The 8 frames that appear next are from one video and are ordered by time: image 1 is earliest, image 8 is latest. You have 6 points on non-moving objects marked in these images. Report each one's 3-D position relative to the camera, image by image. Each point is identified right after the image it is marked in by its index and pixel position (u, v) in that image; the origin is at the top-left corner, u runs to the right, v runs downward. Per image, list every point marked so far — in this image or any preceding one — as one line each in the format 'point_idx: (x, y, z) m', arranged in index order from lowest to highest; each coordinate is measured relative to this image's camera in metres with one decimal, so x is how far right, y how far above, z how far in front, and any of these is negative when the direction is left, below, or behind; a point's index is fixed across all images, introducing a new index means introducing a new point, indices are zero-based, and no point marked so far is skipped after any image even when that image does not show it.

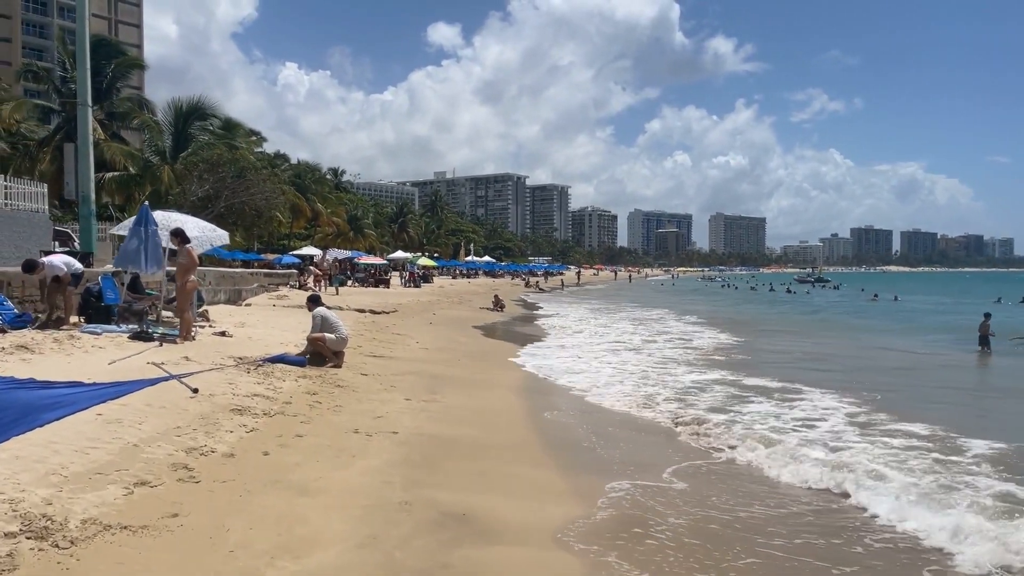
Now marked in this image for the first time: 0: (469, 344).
0: (-1.0, -1.3, +18.3) m
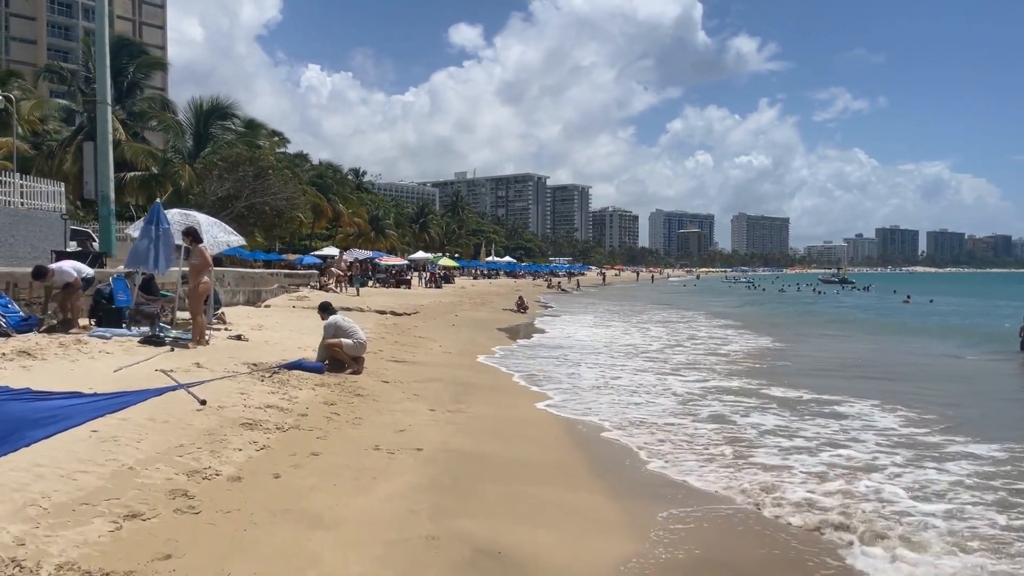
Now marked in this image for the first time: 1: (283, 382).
0: (-0.3, -1.4, +17.6) m
1: (-2.7, -1.1, +8.8) m
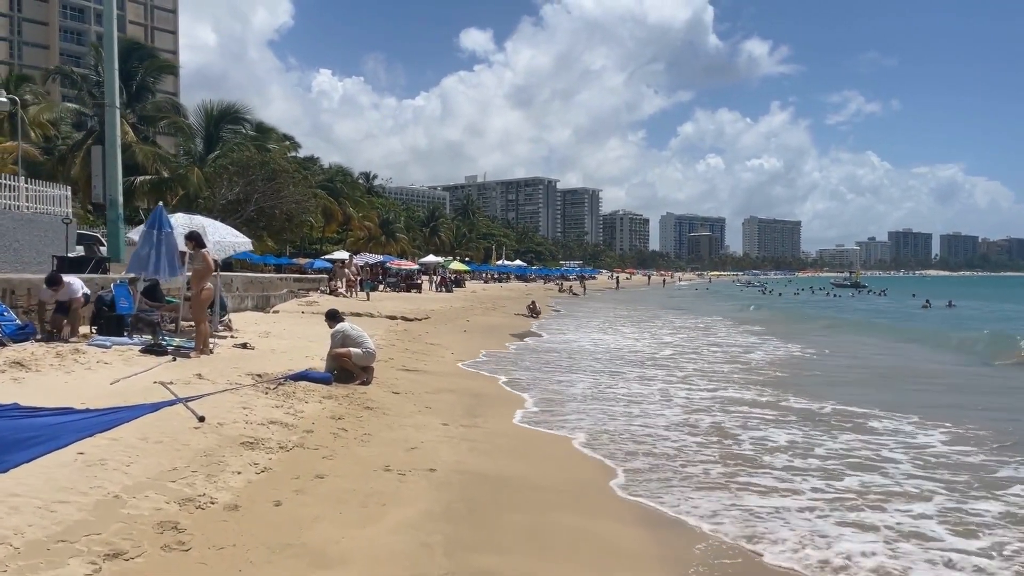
0: (0.0, -1.5, +17.1) m
1: (-2.5, -1.2, +8.4) m
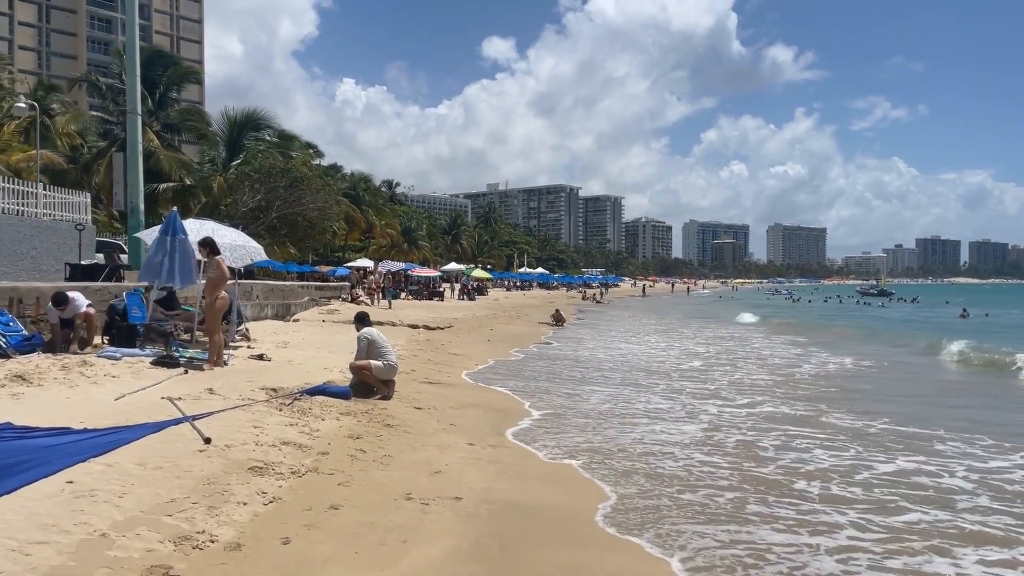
0: (+0.5, -1.7, +16.5) m
1: (-2.1, -1.3, +7.8) m
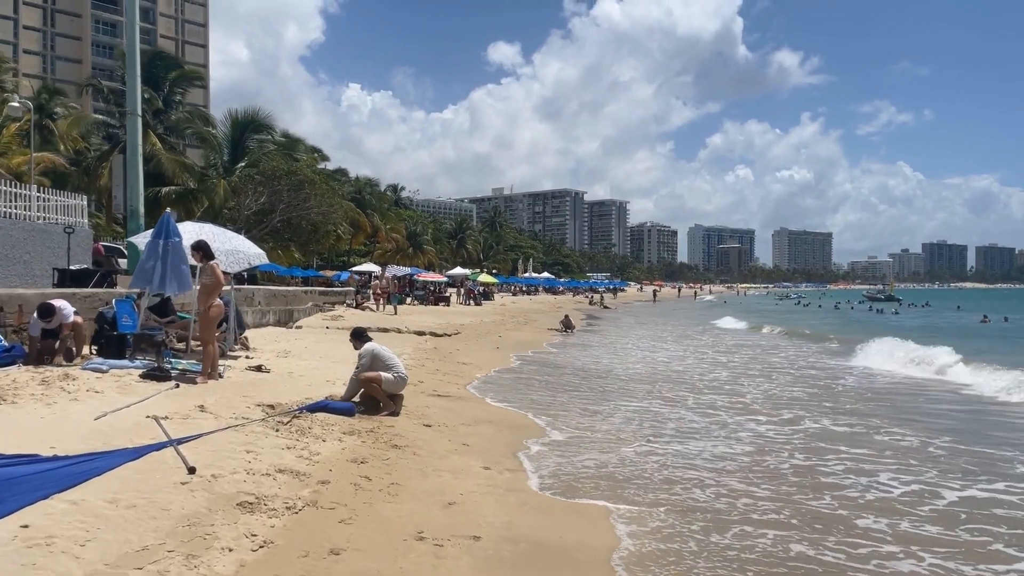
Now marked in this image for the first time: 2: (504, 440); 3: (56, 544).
0: (+0.8, -1.8, +15.8) m
1: (-2.0, -1.3, +7.1) m
2: (-0.1, -1.7, +8.3) m
3: (-2.3, -1.3, +3.8) m
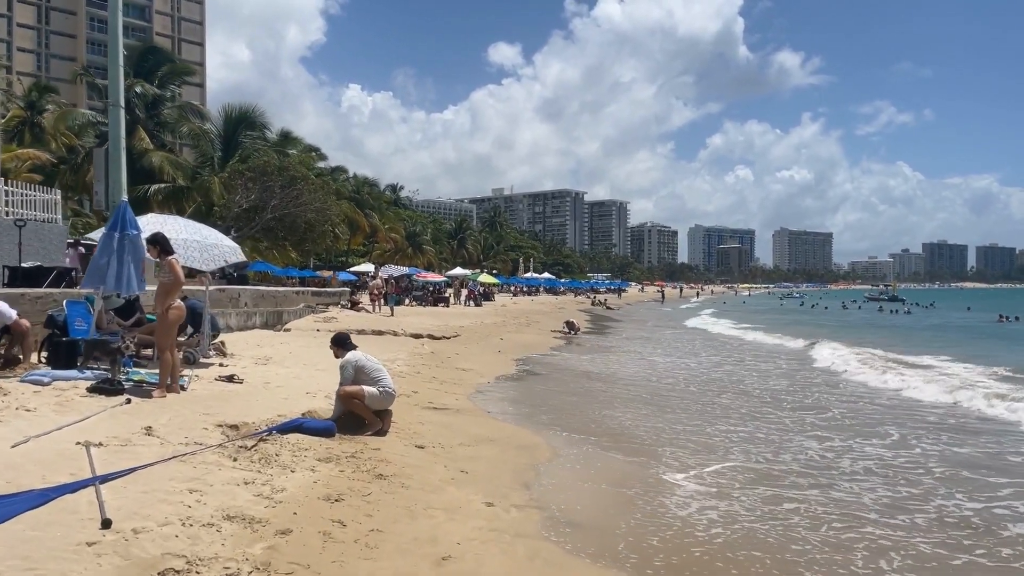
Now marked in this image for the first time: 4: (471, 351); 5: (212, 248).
0: (+0.8, -1.8, +14.6) m
1: (-1.9, -1.3, +5.9) m
2: (0.0, -1.6, +7.1) m
3: (-2.2, -1.3, +2.6) m
4: (-1.0, -1.5, +18.3) m
5: (-4.1, +0.5, +10.5) m
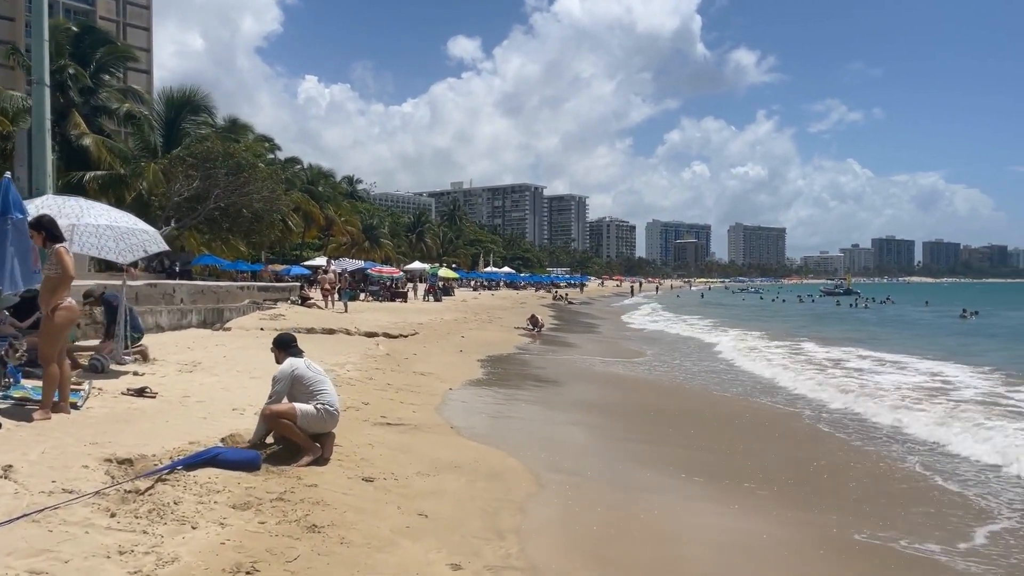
0: (+0.2, -1.7, +13.3) m
1: (-2.1, -1.3, +4.5) m
2: (-0.3, -1.6, +5.8) m
3: (-2.2, -1.3, +1.2) m
4: (-1.8, -1.4, +16.9) m
5: (-4.5, +0.6, +9.0) m
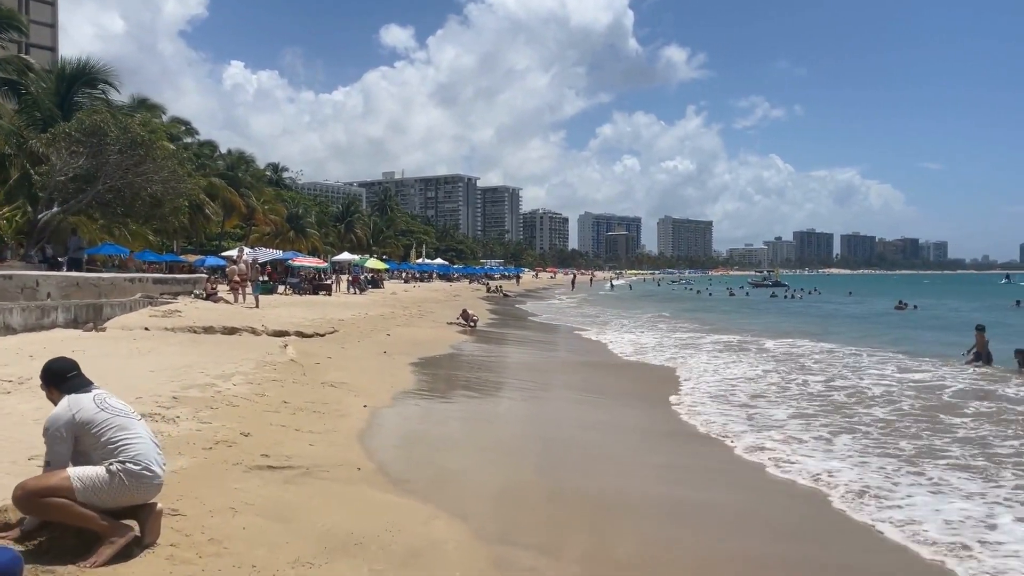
0: (-0.8, -1.6, +11.2) m
1: (-2.3, -1.3, +2.2) m
2: (-0.6, -1.6, +3.7) m
3: (-2.2, -1.3, -1.1) m
4: (-3.1, -1.2, +14.6) m
5: (-5.1, +0.6, +6.5) m
